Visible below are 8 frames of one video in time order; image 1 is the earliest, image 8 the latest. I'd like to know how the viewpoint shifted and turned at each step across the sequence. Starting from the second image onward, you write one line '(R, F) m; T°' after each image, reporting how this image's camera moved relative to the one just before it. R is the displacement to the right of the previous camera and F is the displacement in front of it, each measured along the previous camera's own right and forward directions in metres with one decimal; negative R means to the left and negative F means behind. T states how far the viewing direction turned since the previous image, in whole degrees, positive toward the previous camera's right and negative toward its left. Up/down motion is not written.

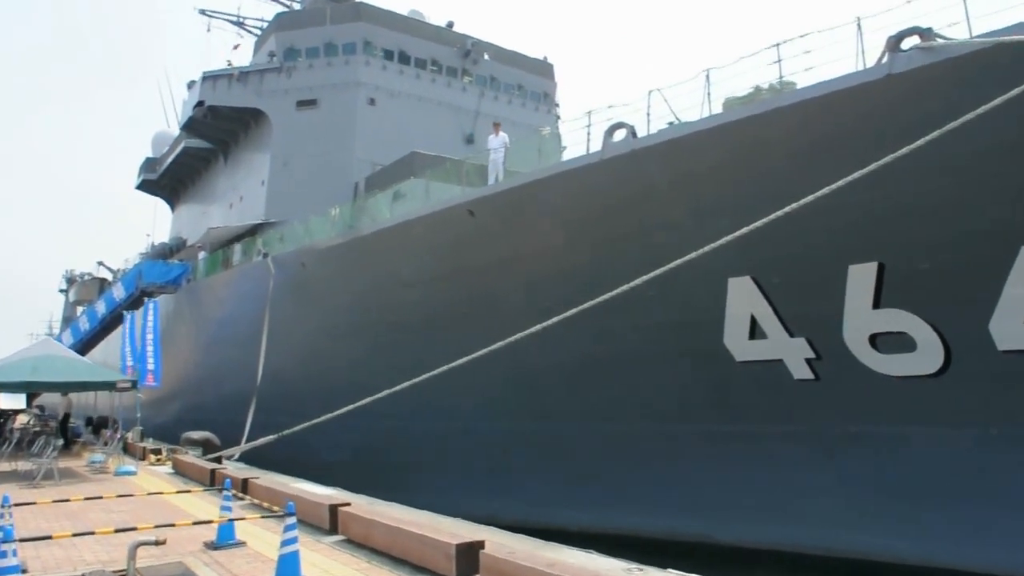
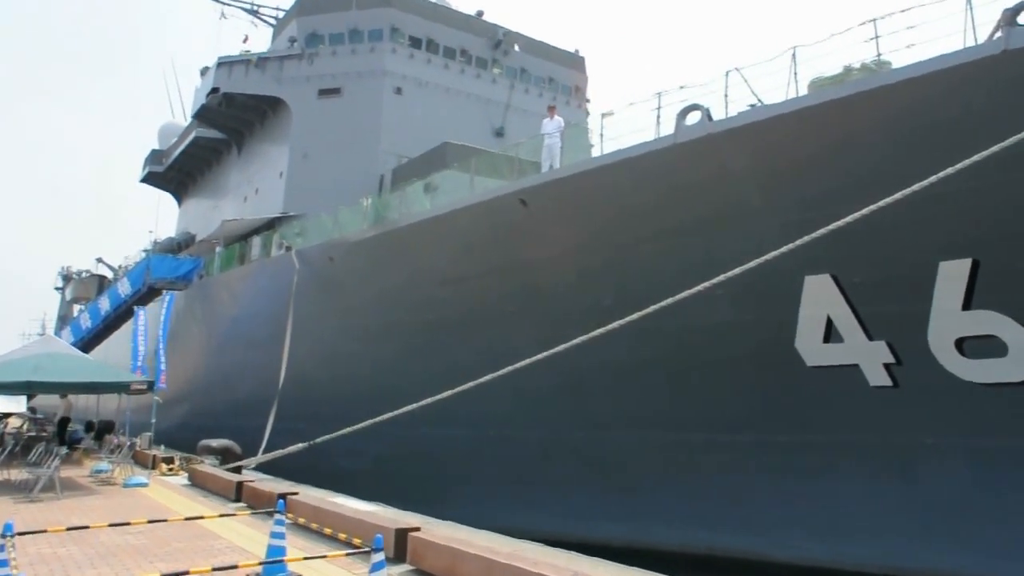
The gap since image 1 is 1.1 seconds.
(-0.5, +0.6) m; 0°
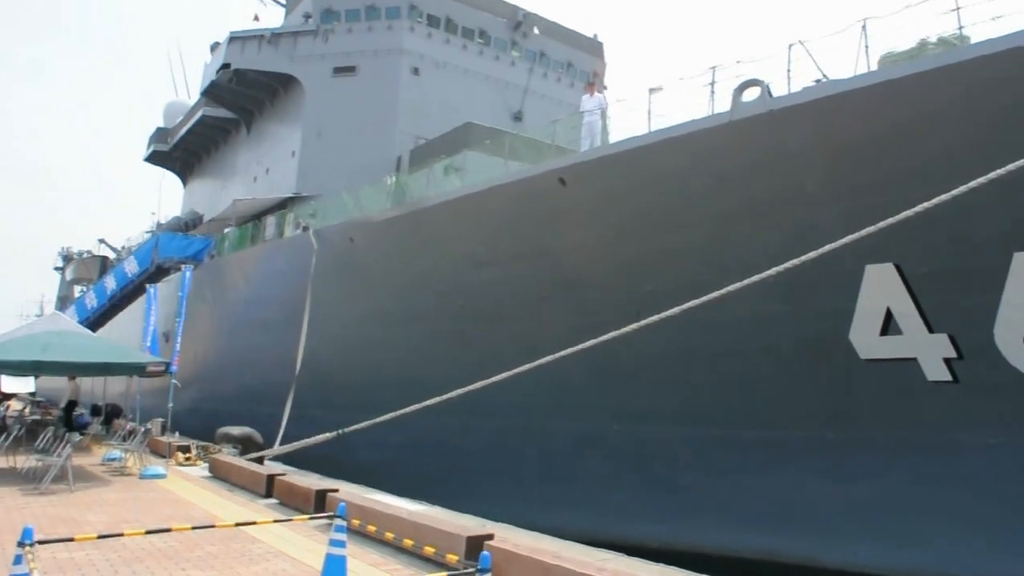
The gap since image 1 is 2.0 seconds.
(-0.3, +0.4) m; 0°
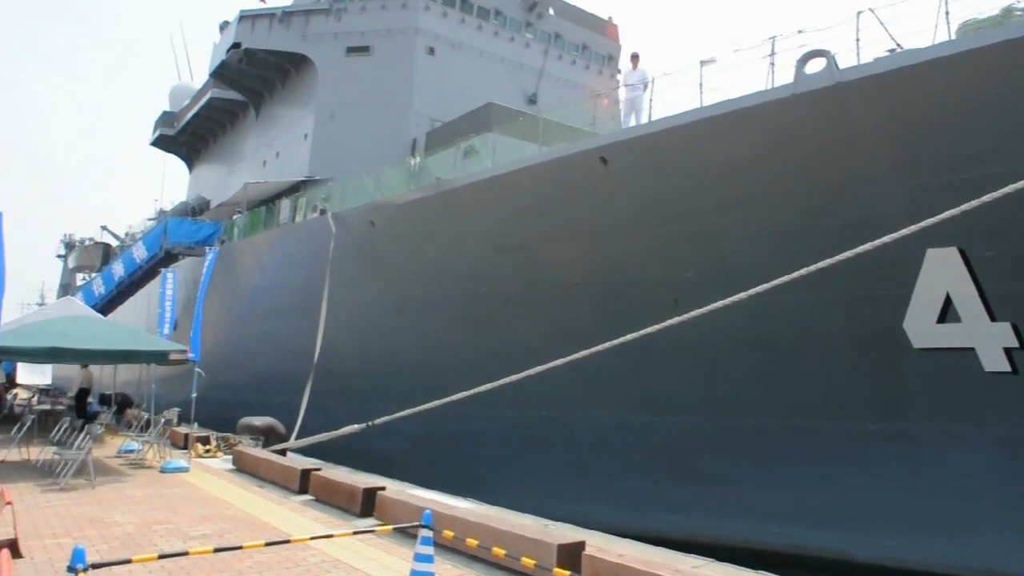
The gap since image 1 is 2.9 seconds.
(-0.3, +0.3) m; 0°
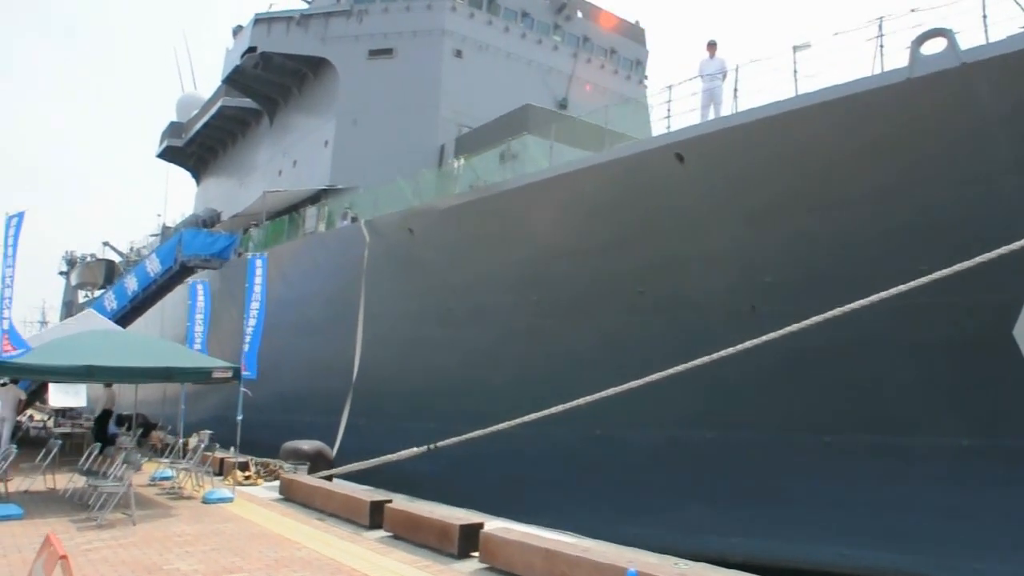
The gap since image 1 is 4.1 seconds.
(-0.5, +0.5) m; 0°
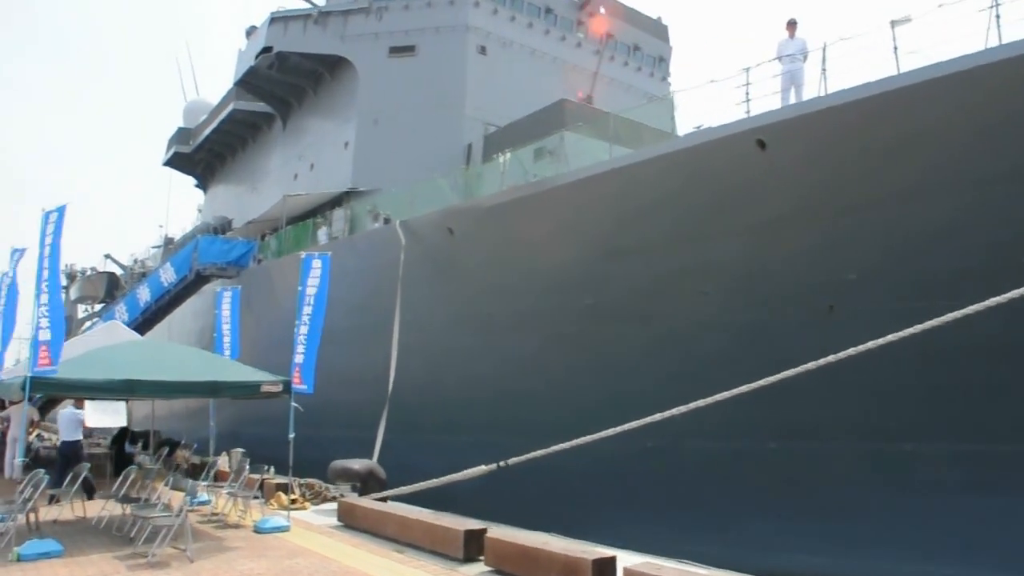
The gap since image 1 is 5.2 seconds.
(-0.5, +0.5) m; +1°
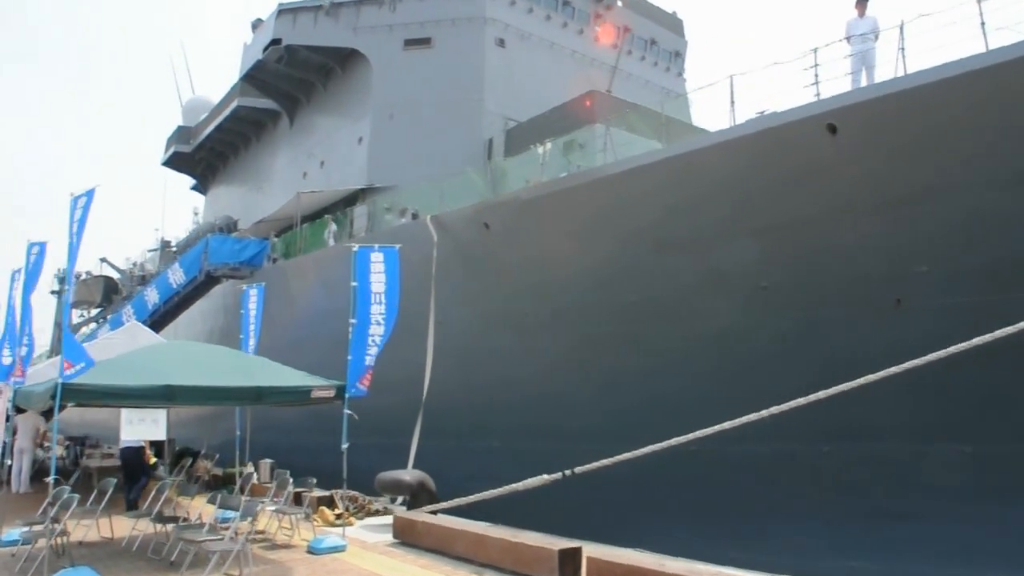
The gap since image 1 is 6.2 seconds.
(-0.4, +0.3) m; +1°
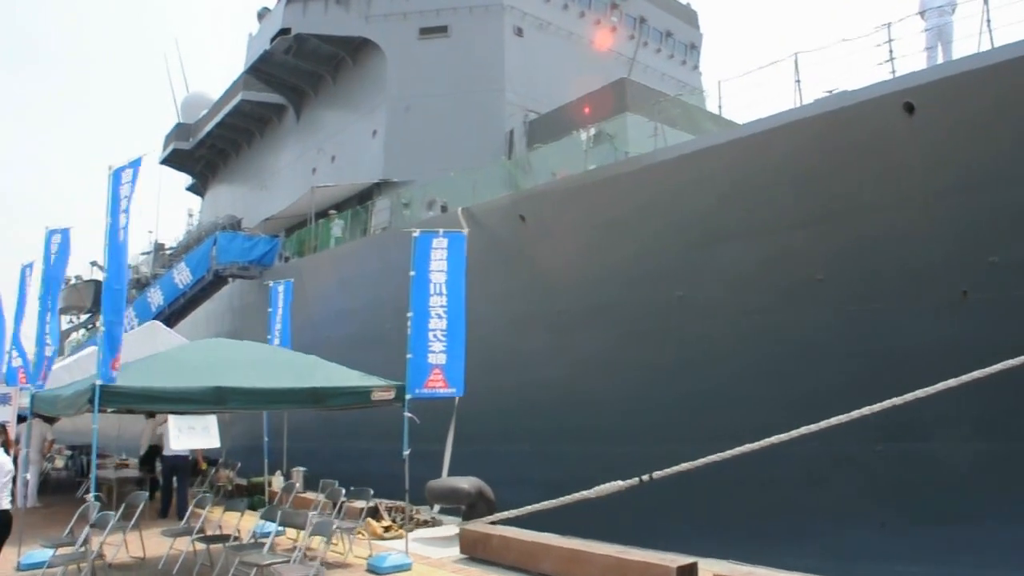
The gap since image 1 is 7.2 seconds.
(-0.4, +0.3) m; +1°
